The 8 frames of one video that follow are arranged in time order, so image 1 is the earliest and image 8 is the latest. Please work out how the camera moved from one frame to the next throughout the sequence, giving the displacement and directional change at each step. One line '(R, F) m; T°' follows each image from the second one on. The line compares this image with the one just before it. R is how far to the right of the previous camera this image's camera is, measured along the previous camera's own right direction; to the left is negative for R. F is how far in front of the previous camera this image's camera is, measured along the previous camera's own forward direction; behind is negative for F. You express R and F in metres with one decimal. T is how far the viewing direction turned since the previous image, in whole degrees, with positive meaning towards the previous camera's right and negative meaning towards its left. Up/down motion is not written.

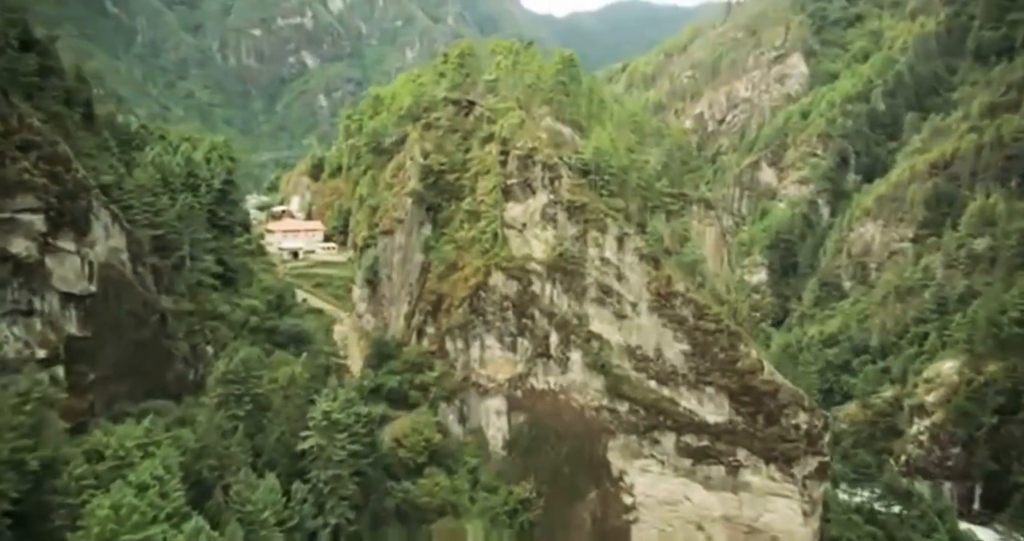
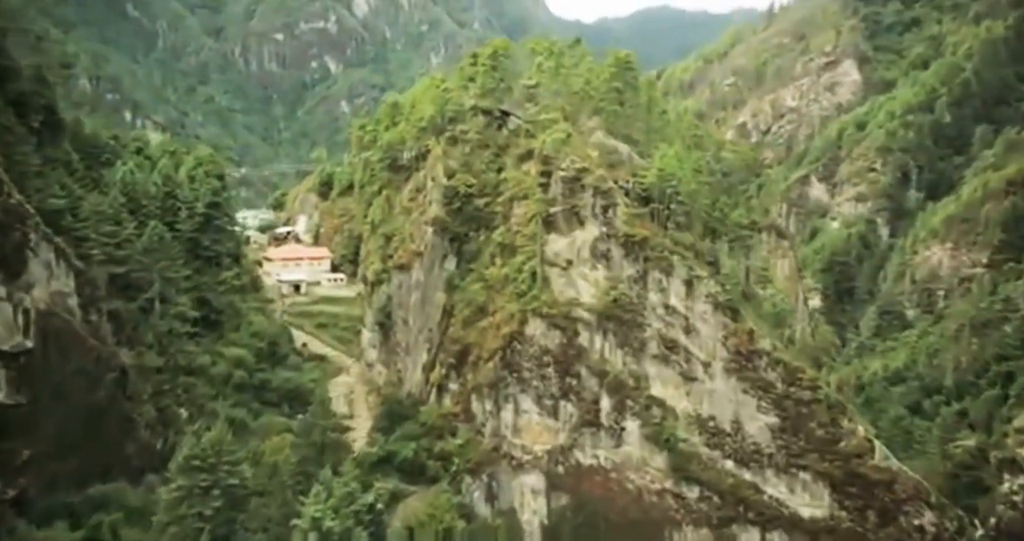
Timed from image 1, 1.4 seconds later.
(-0.6, +6.2) m; -1°
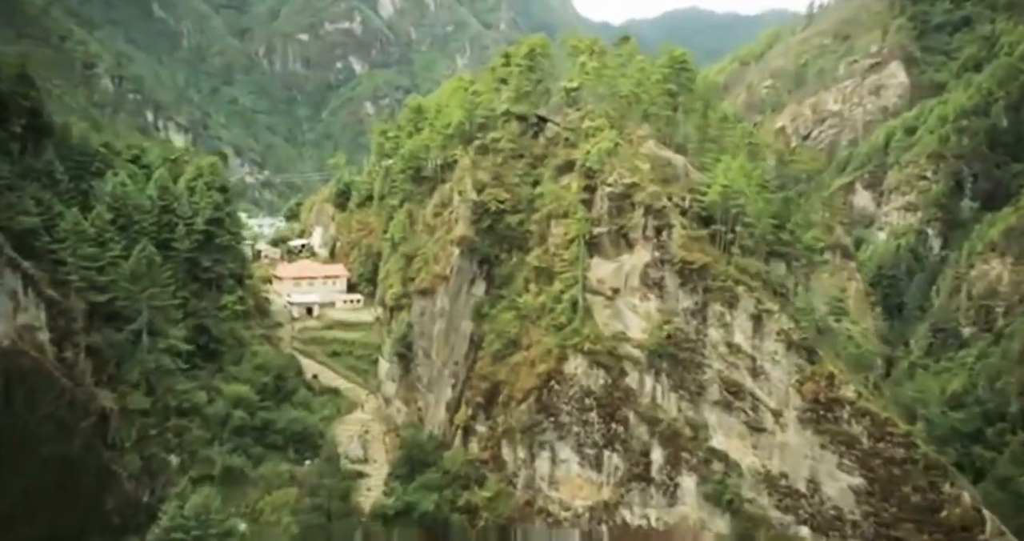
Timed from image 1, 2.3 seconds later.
(-0.4, +3.6) m; -1°
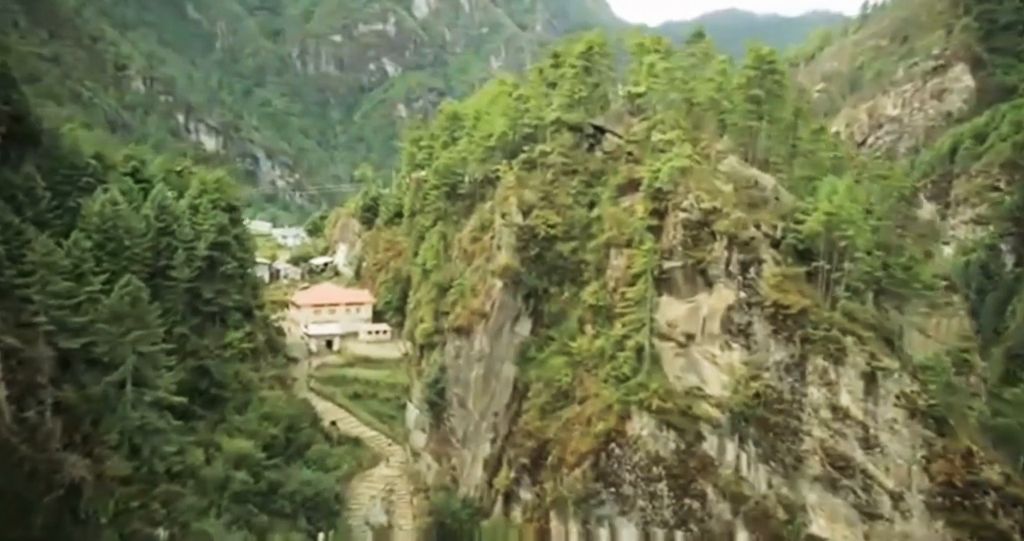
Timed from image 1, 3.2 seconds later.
(-0.5, +4.0) m; -2°
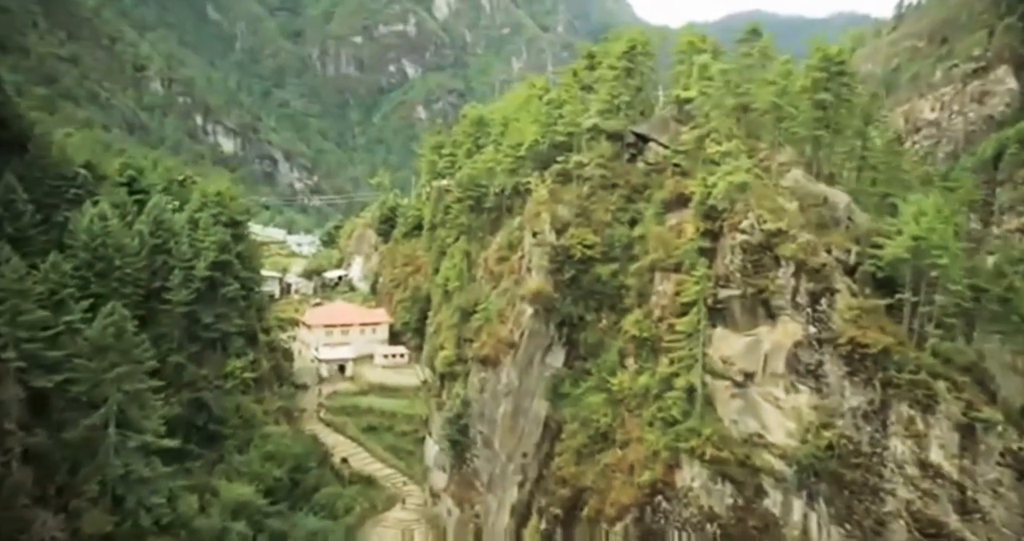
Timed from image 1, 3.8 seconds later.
(-0.3, +2.4) m; -1°
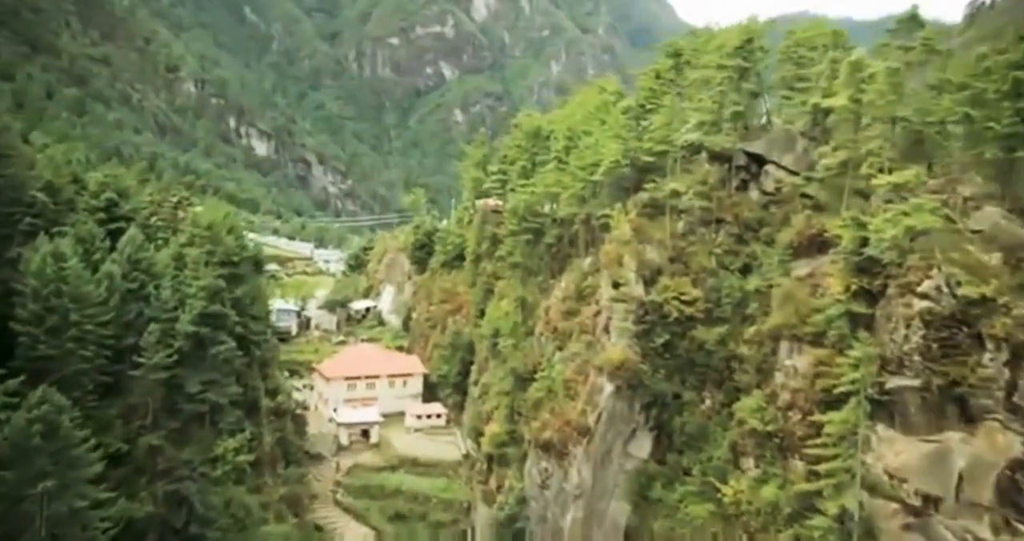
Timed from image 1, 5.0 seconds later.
(-0.7, +5.0) m; -2°
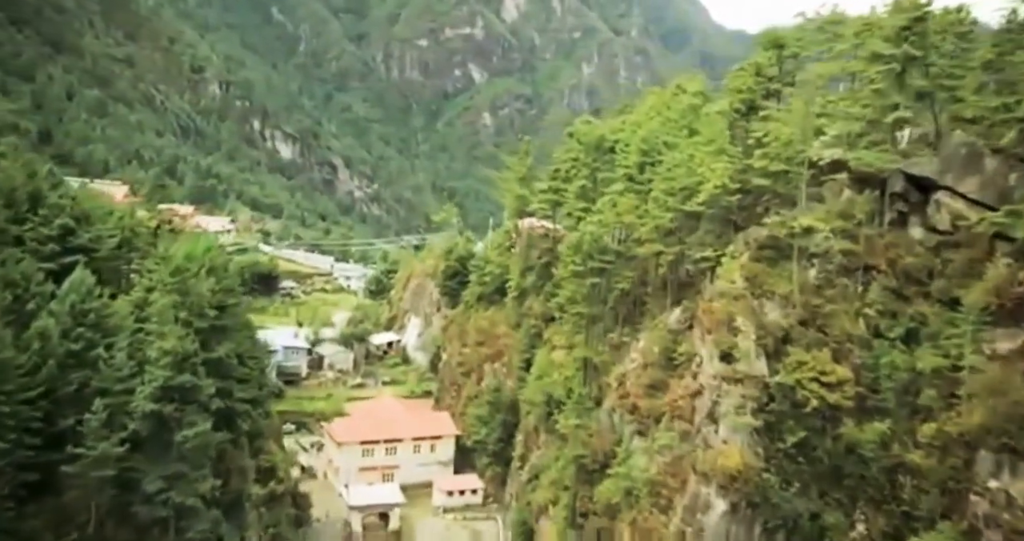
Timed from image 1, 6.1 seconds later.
(-0.6, +4.4) m; -2°
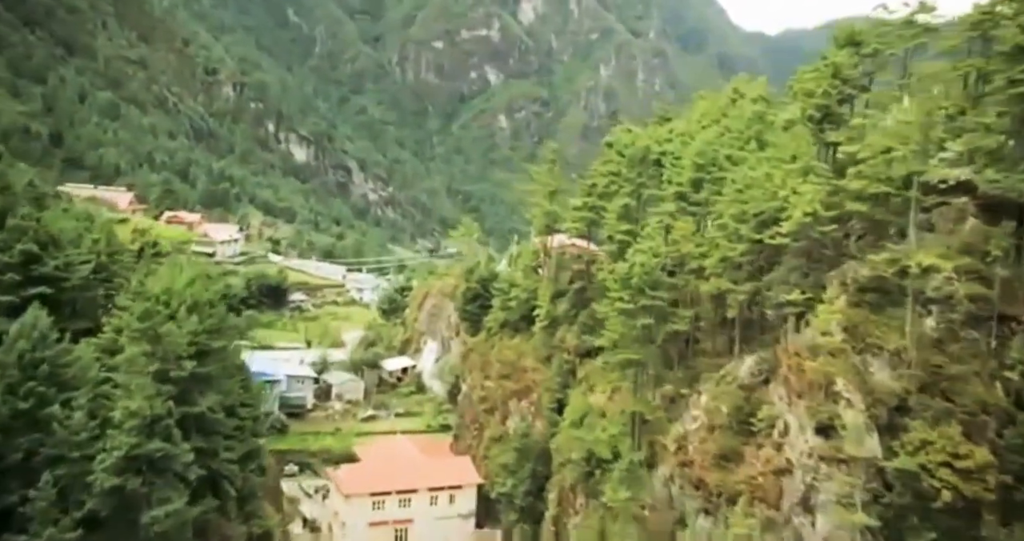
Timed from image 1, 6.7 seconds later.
(-0.3, +2.4) m; -1°
